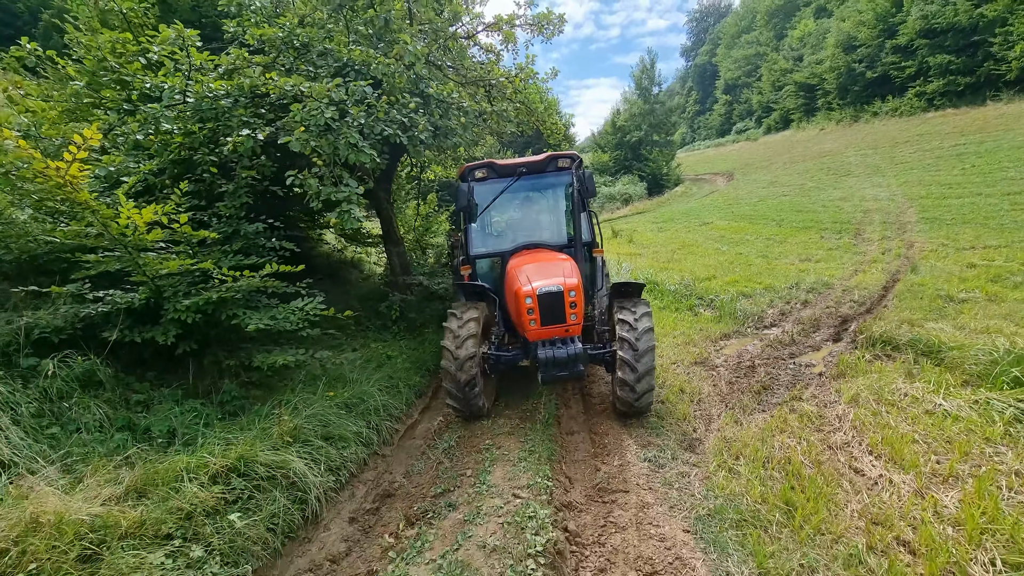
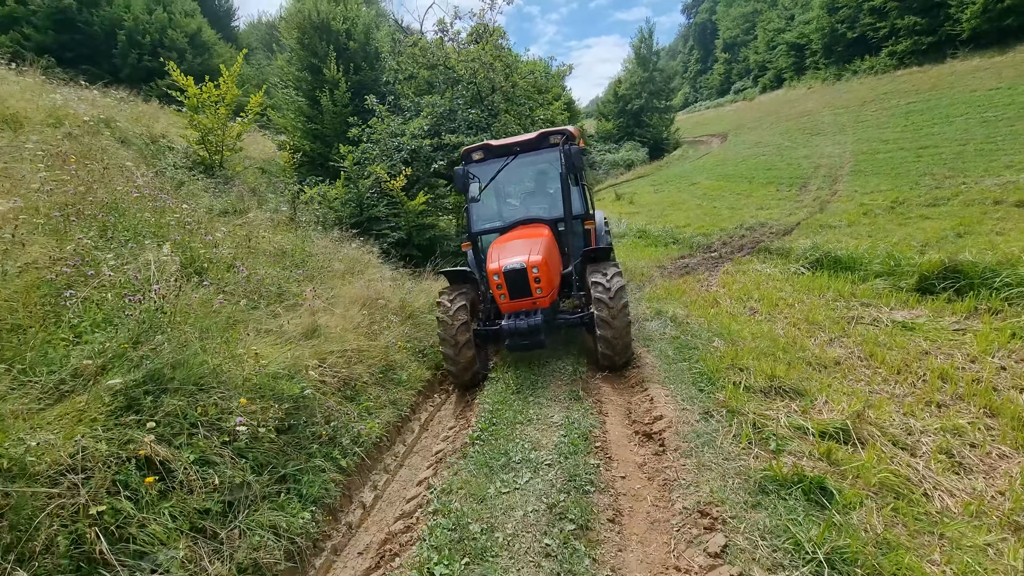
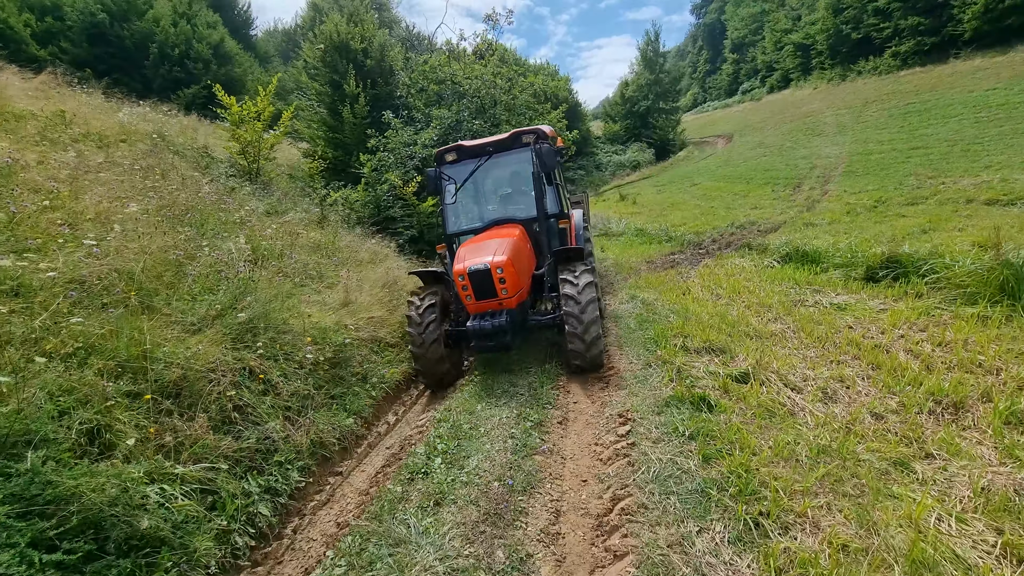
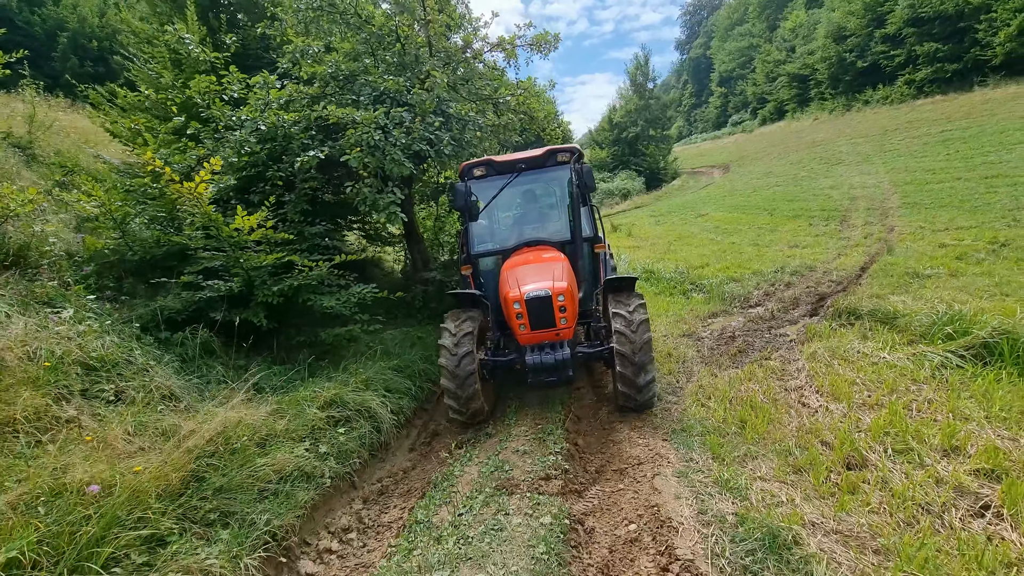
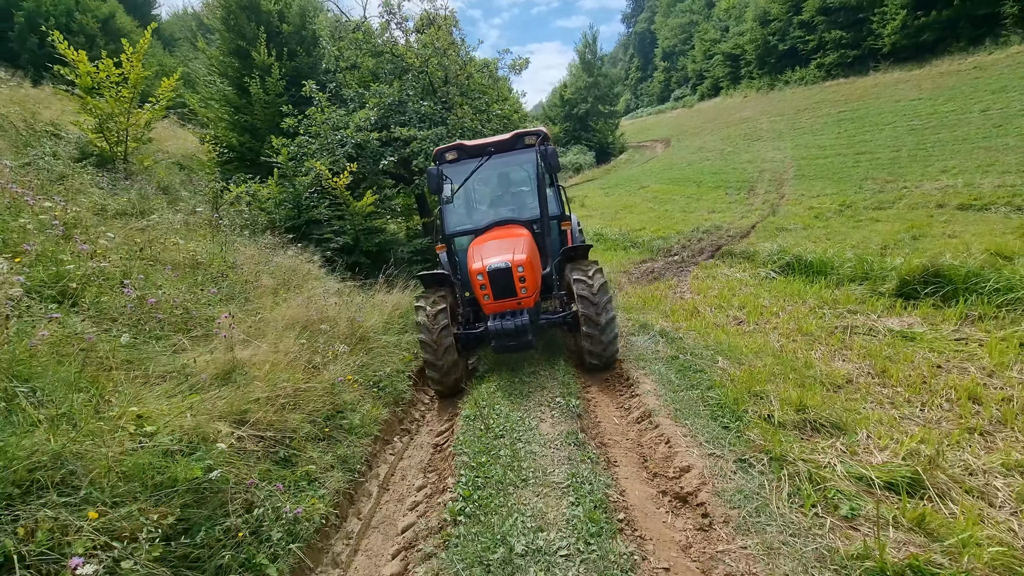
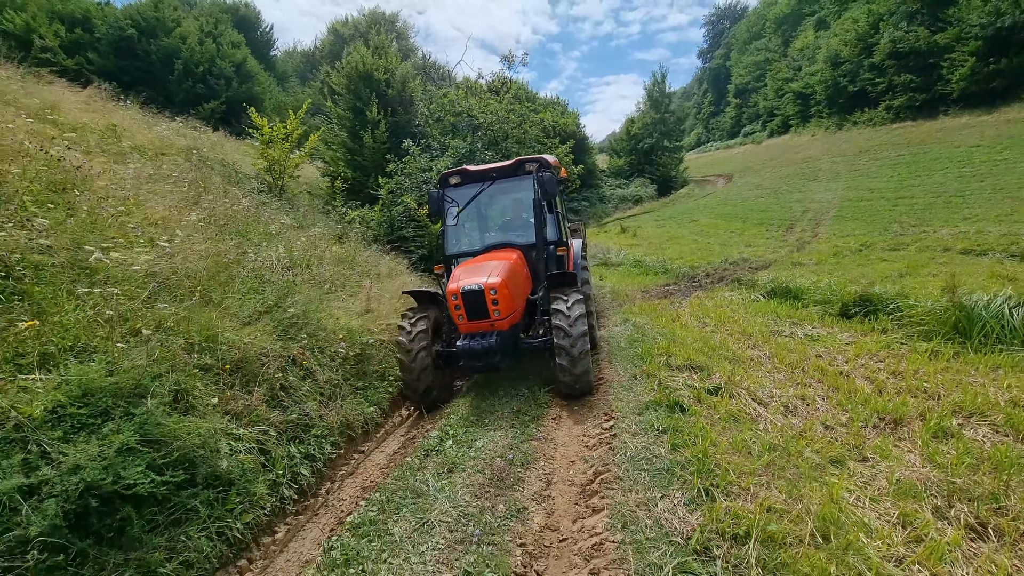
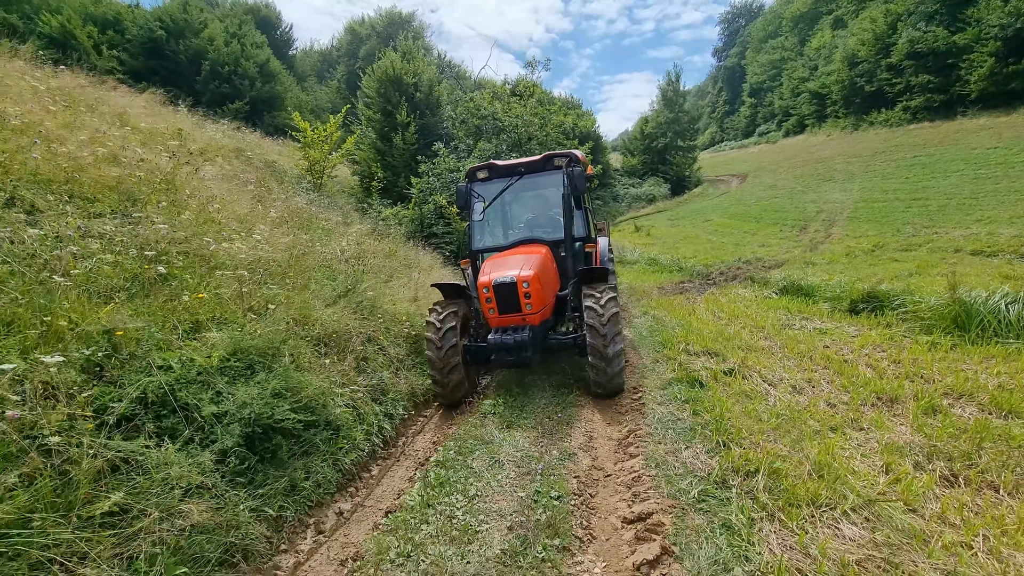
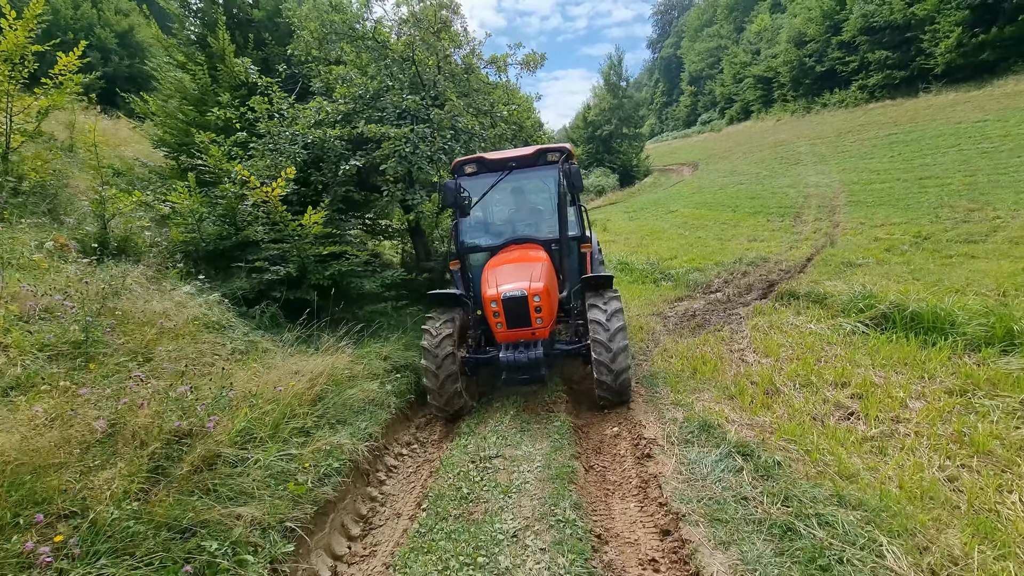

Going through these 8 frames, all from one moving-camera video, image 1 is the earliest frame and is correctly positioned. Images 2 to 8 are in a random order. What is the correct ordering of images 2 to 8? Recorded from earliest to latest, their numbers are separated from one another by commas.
4, 8, 5, 2, 3, 6, 7
